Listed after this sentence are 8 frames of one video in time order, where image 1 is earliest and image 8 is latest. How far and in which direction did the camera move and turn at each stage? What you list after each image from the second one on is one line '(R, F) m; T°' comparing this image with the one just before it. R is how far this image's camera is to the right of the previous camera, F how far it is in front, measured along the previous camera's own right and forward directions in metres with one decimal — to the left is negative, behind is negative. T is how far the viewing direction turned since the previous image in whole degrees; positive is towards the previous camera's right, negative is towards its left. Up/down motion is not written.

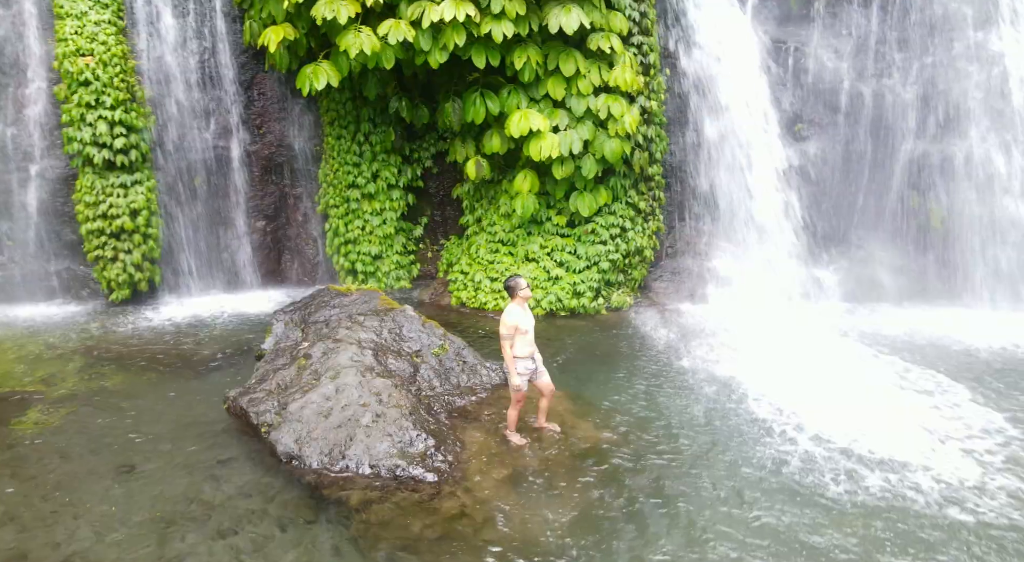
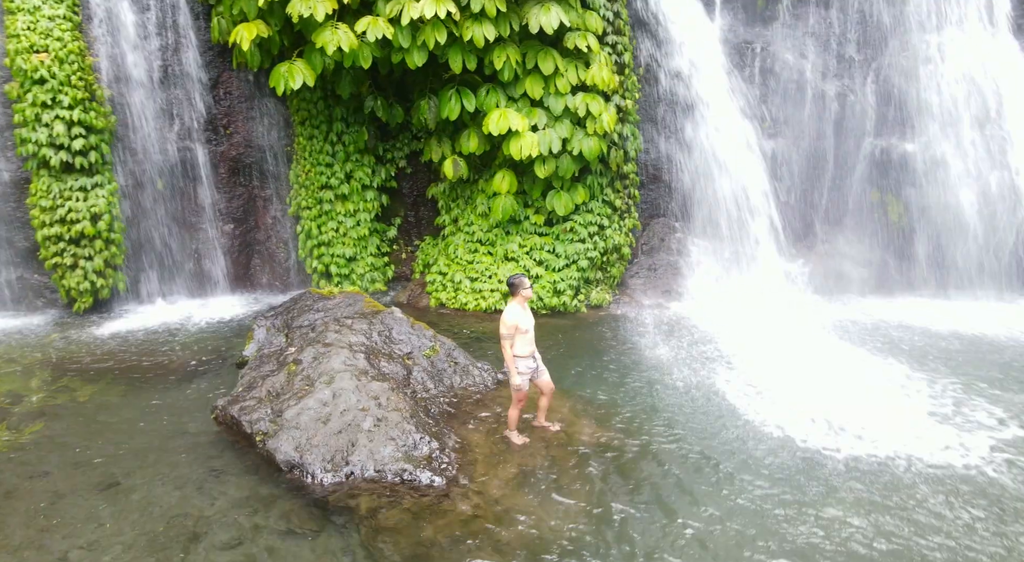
(-0.3, 0.0) m; +4°
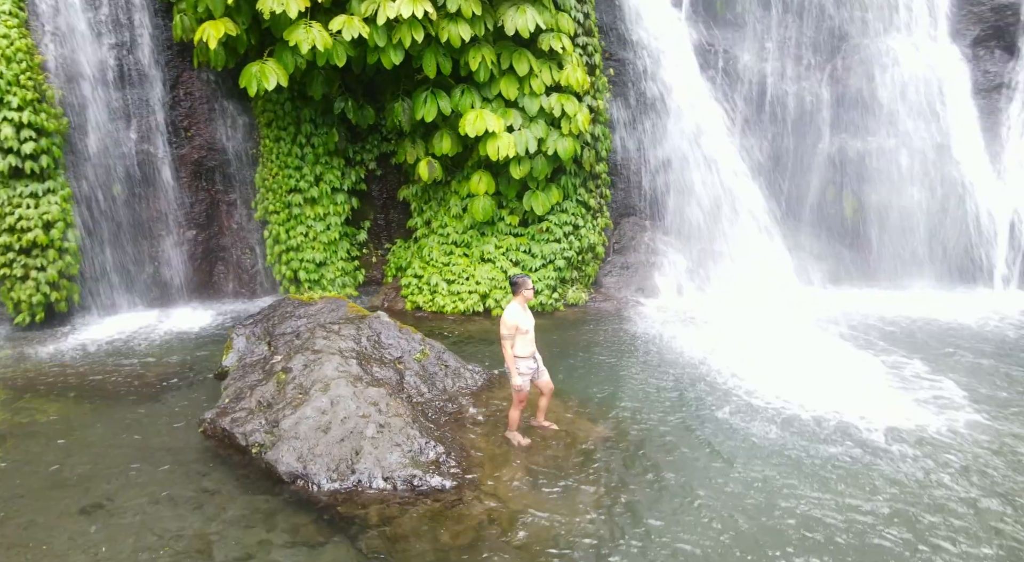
(-0.4, 0.0) m; +5°
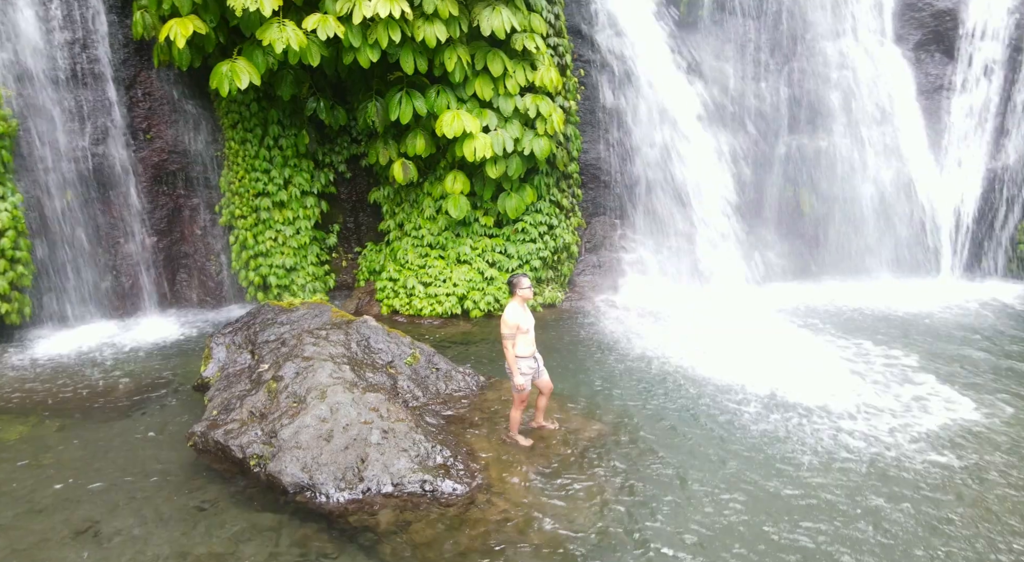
(-0.4, 0.0) m; +5°
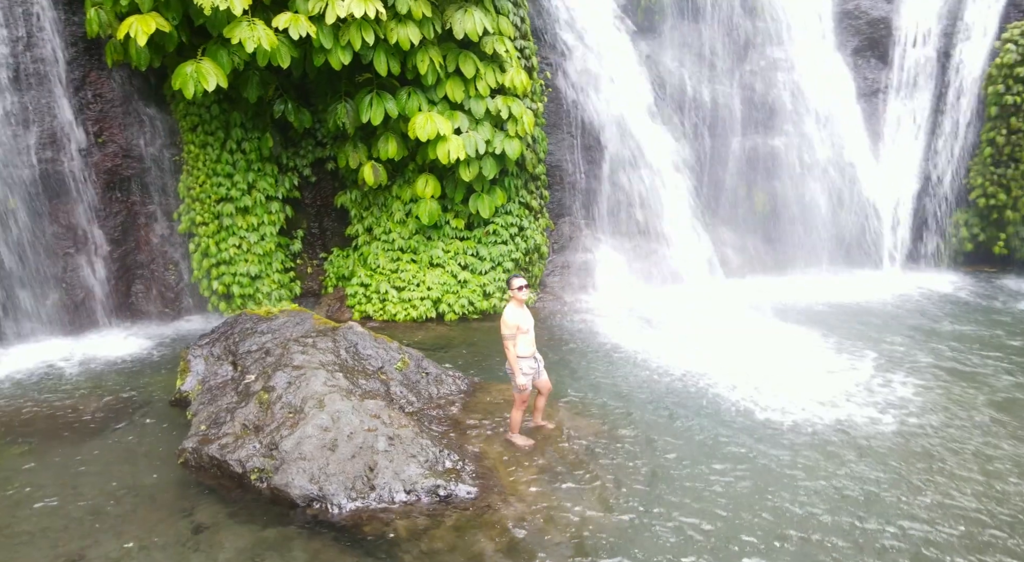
(-0.4, 0.0) m; +5°
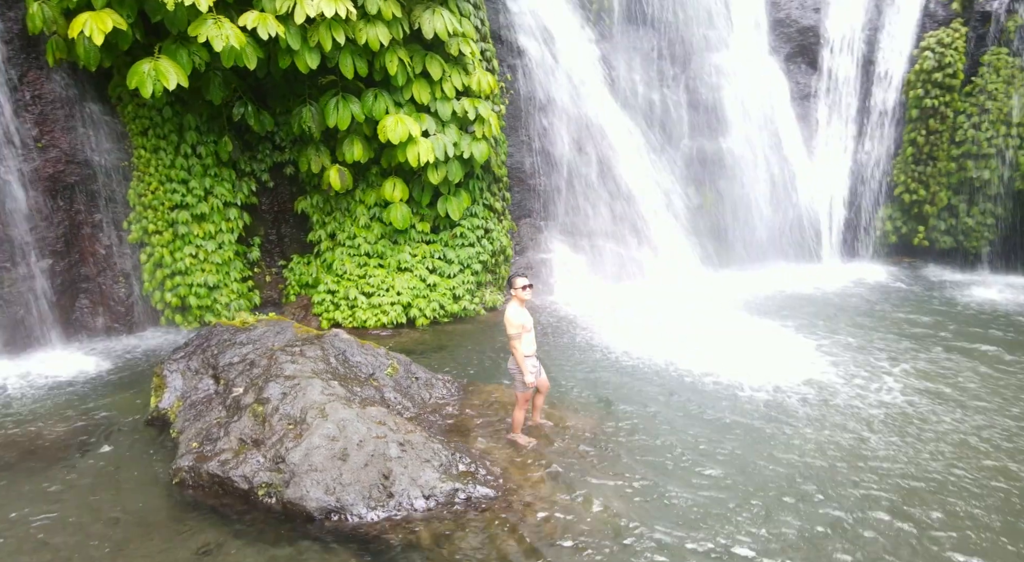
(-0.5, 0.0) m; +6°
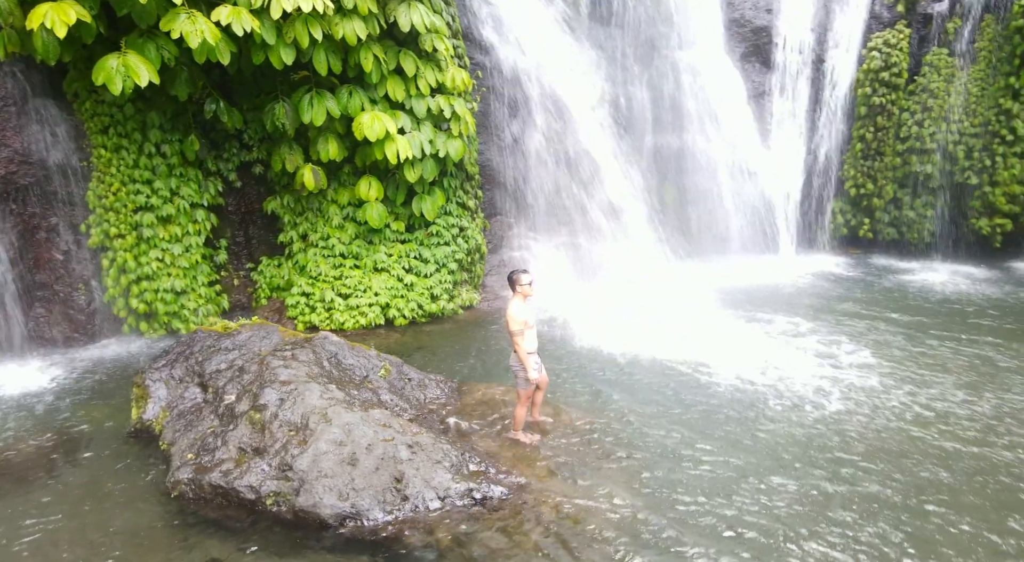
(-0.4, 0.0) m; +5°
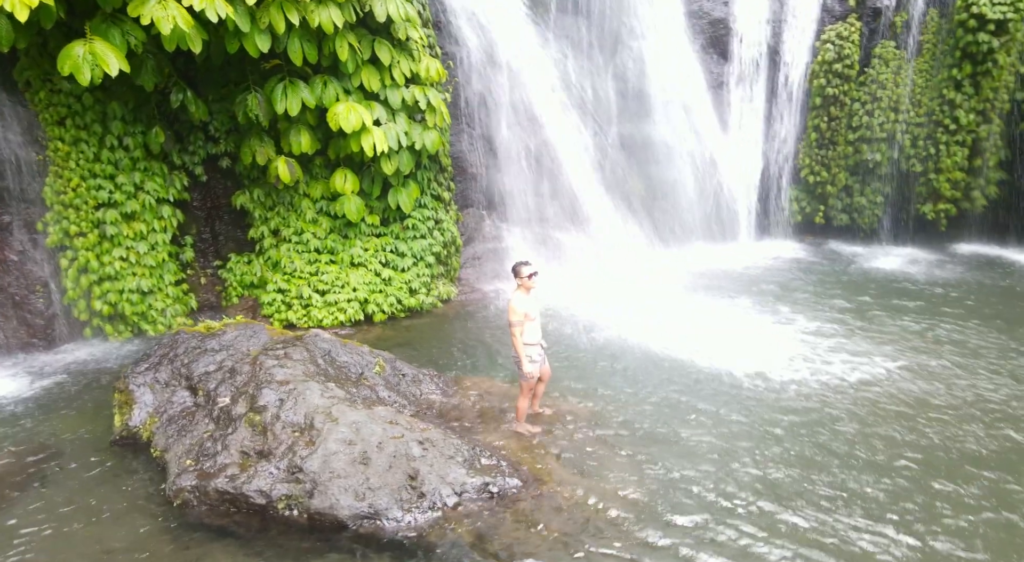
(-0.4, 0.0) m; +5°
